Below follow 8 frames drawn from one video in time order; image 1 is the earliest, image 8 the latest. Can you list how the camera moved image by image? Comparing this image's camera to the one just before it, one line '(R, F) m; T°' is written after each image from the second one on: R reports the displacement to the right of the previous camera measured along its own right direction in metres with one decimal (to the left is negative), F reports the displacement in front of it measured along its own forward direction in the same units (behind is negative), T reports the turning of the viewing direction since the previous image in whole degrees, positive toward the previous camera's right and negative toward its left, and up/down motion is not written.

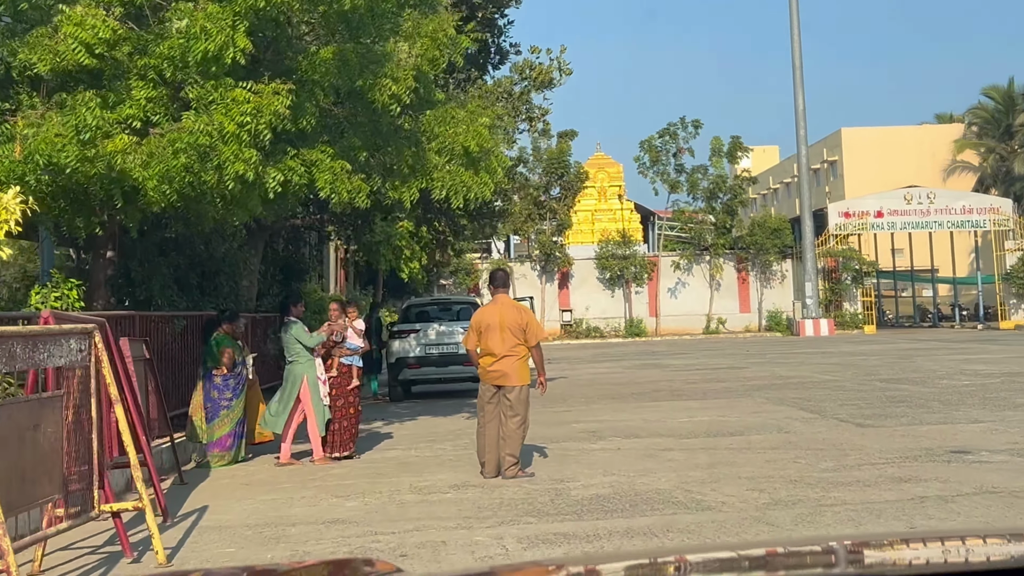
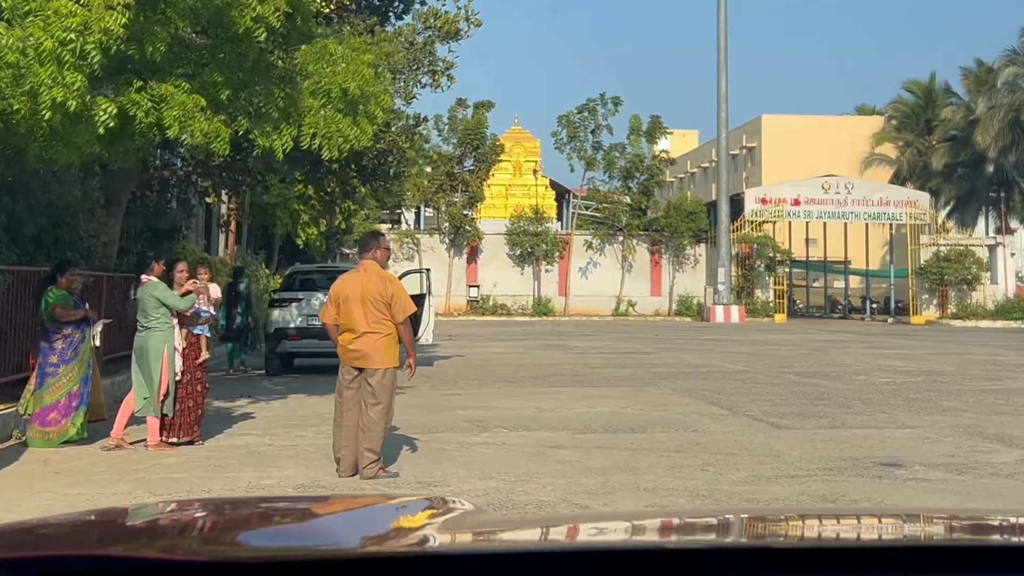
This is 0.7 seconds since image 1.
(+0.2, +1.3) m; +3°
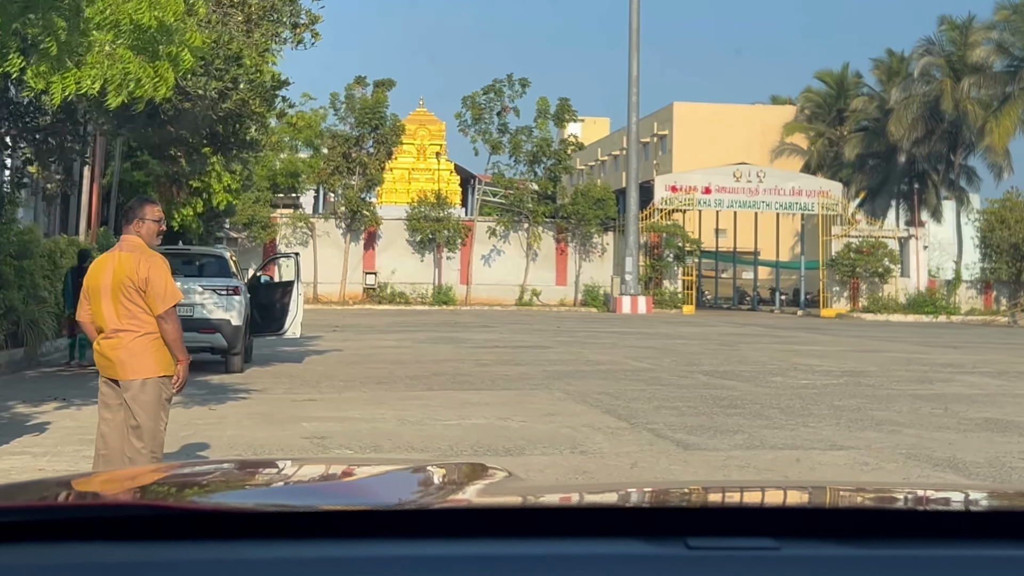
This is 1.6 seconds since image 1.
(+0.3, +1.8) m; +3°
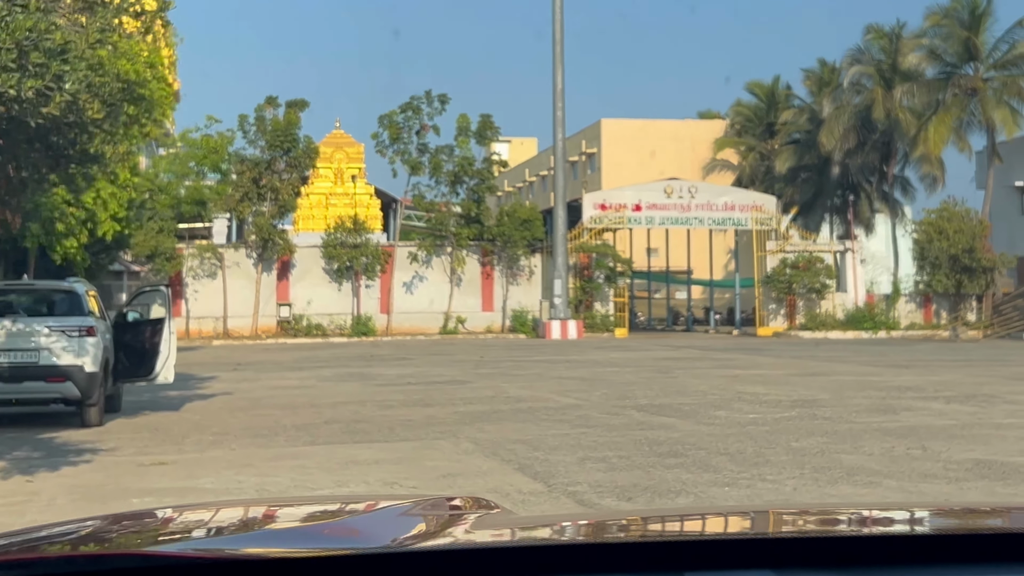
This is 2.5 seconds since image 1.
(+0.3, +1.8) m; +3°
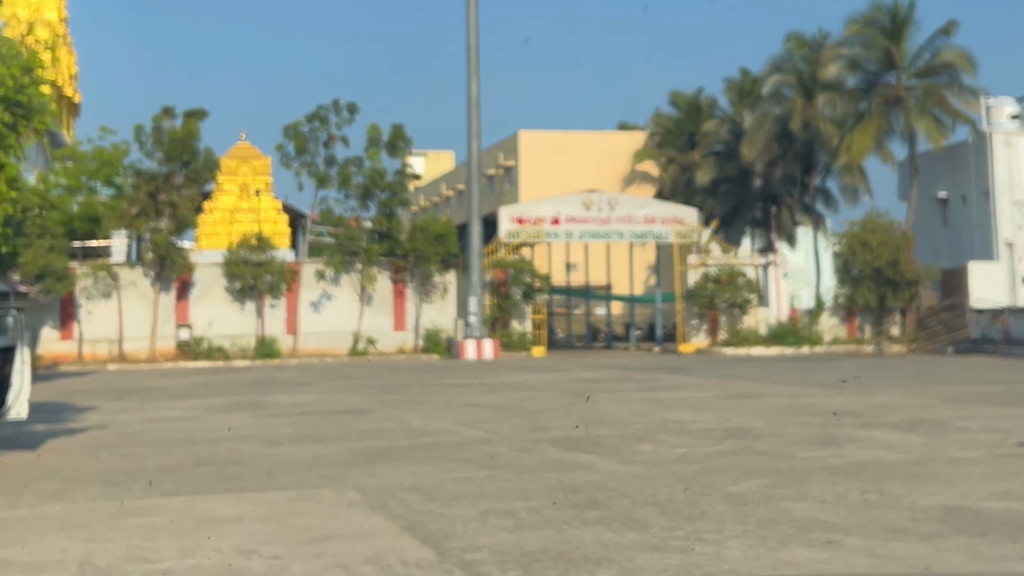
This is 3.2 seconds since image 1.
(+0.2, +1.4) m; +3°
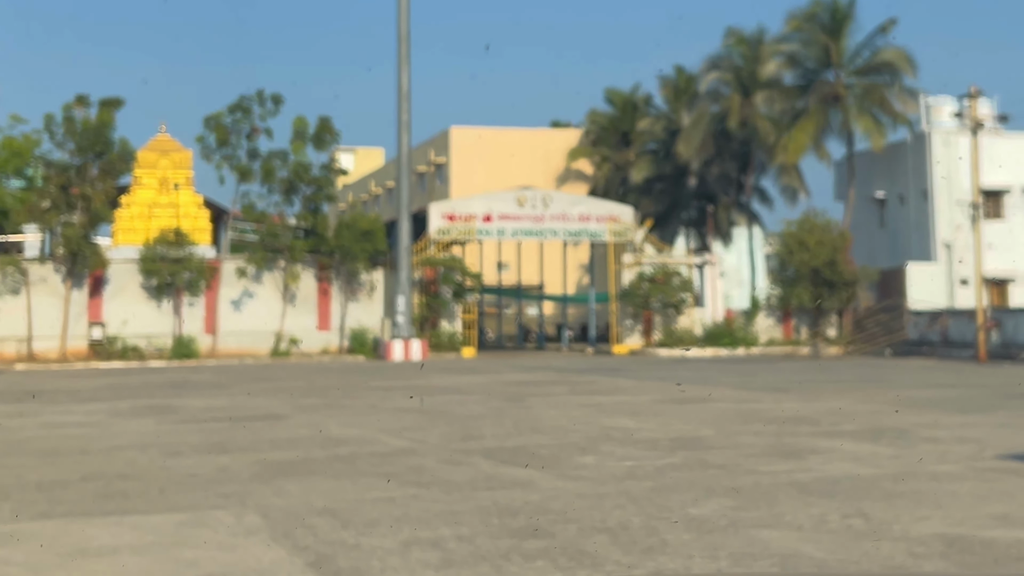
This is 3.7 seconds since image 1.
(0.0, +1.1) m; +3°
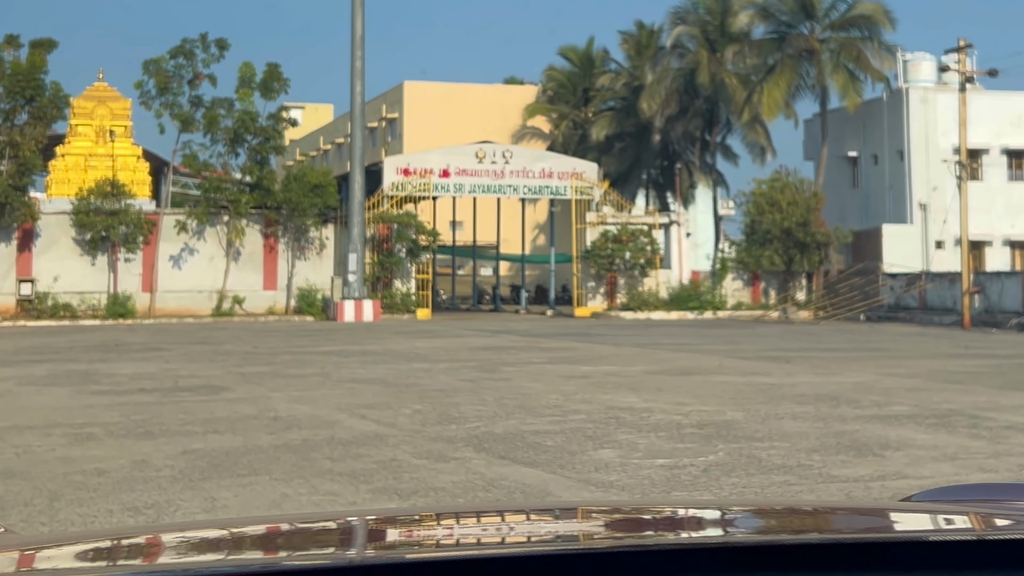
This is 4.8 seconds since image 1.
(-0.3, +2.0) m; +2°
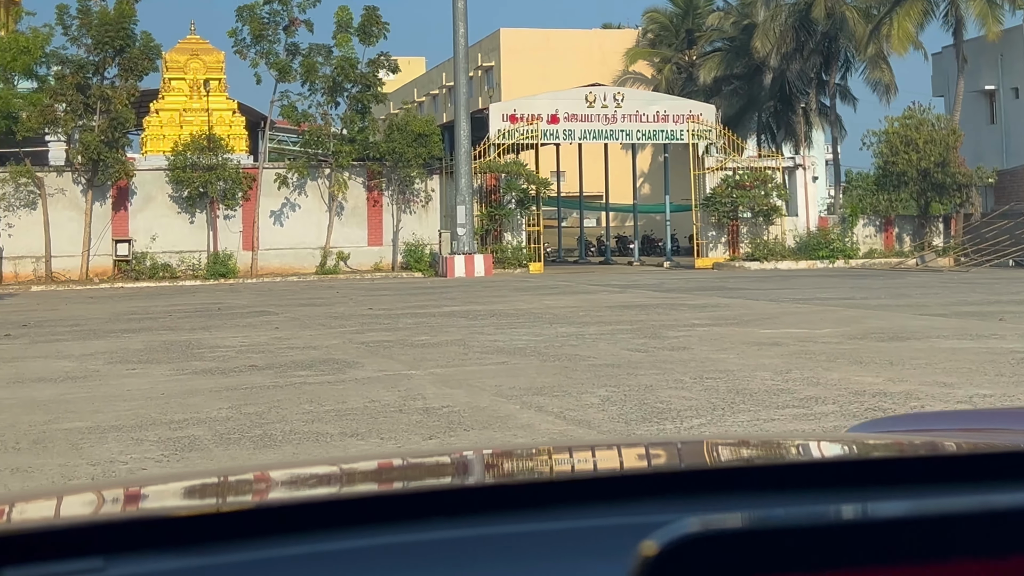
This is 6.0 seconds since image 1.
(-0.6, +2.1) m; -4°
